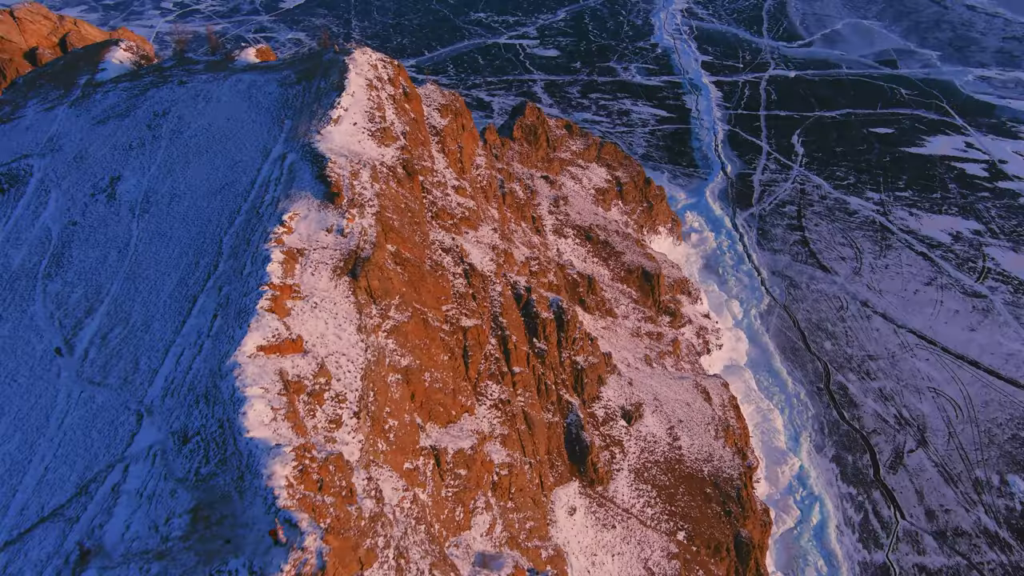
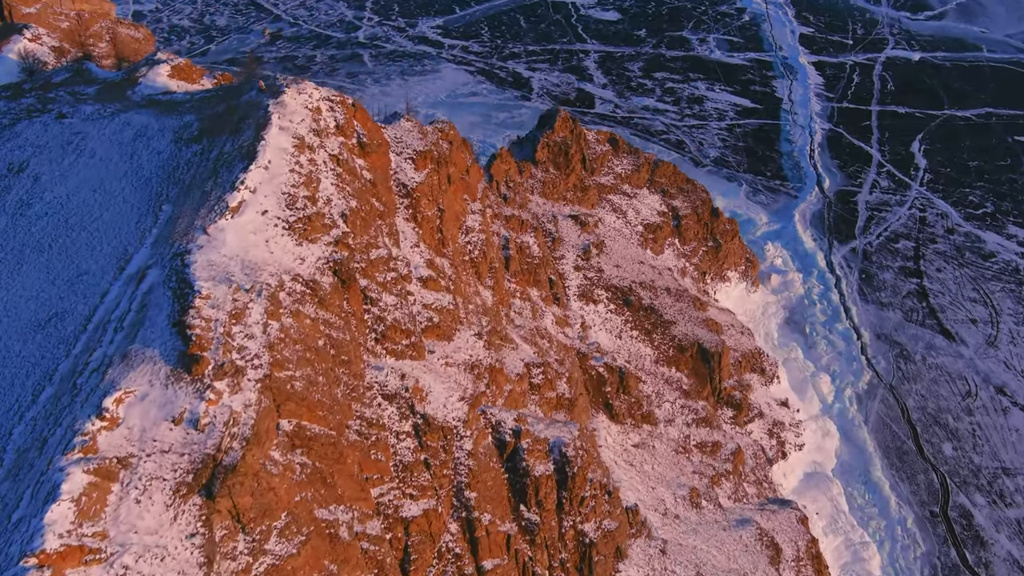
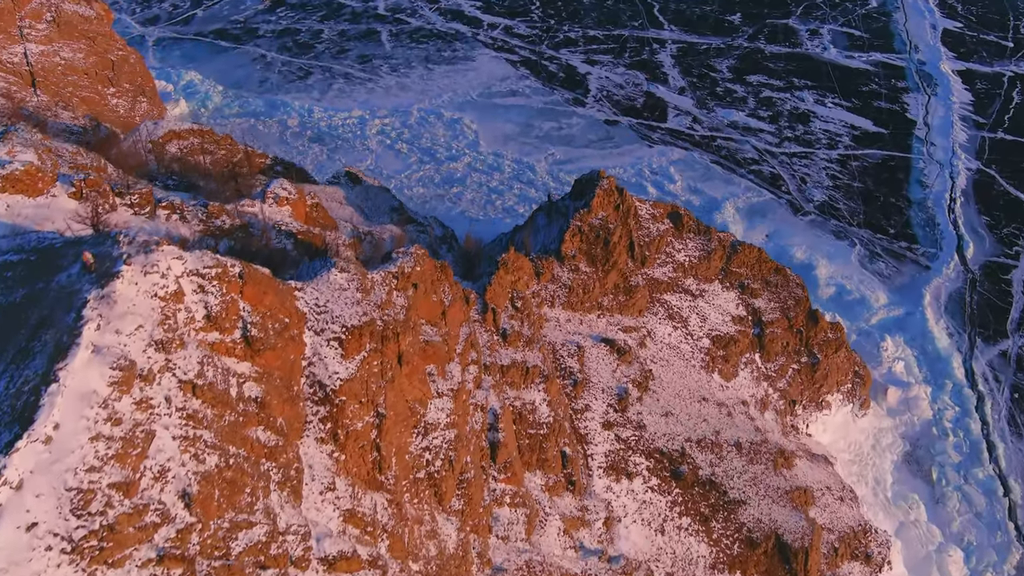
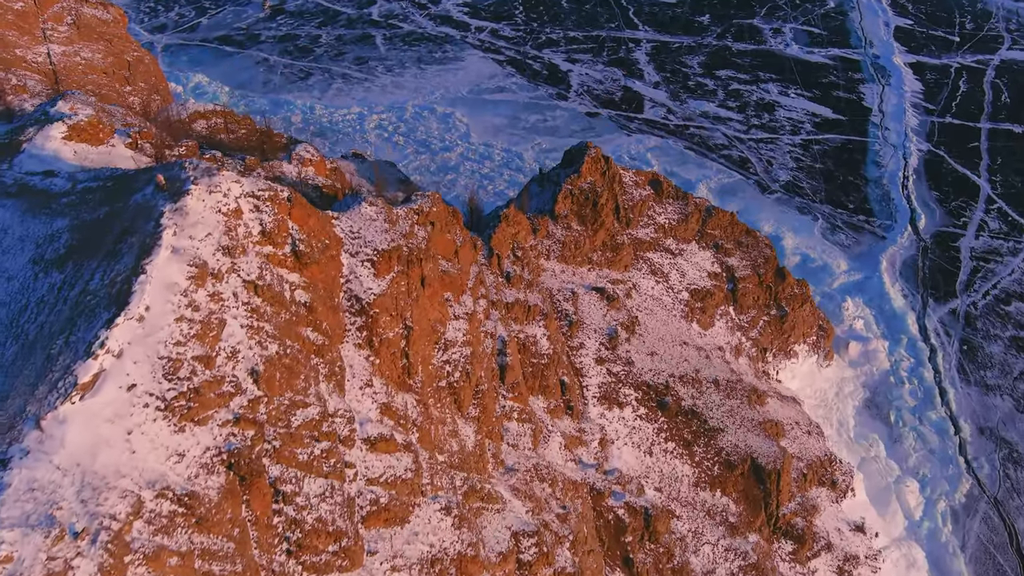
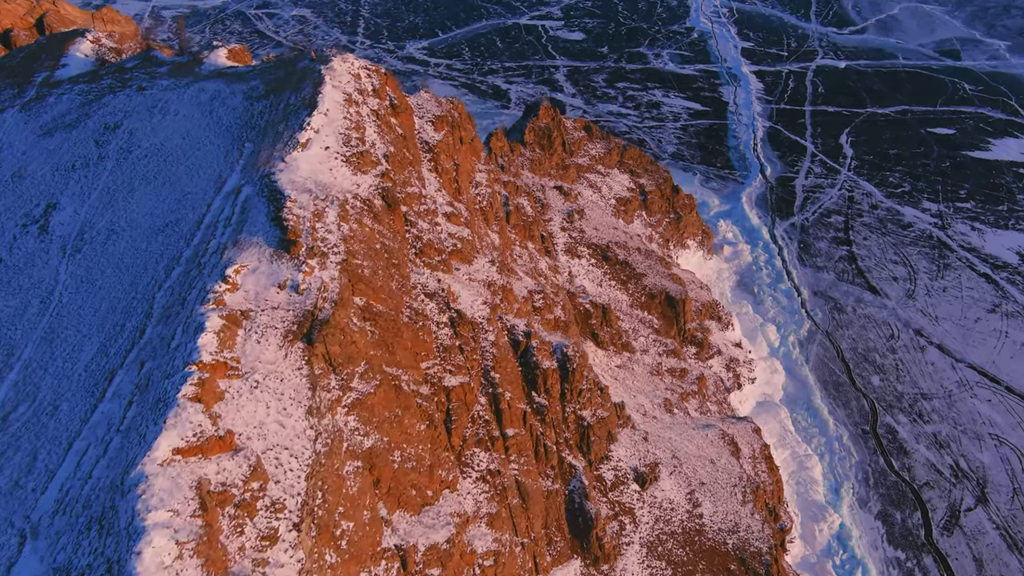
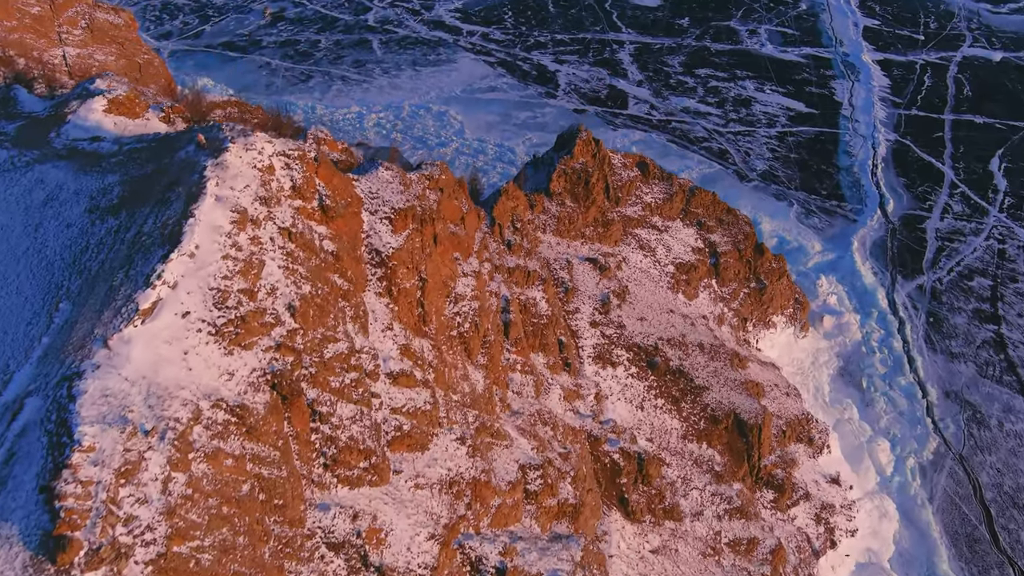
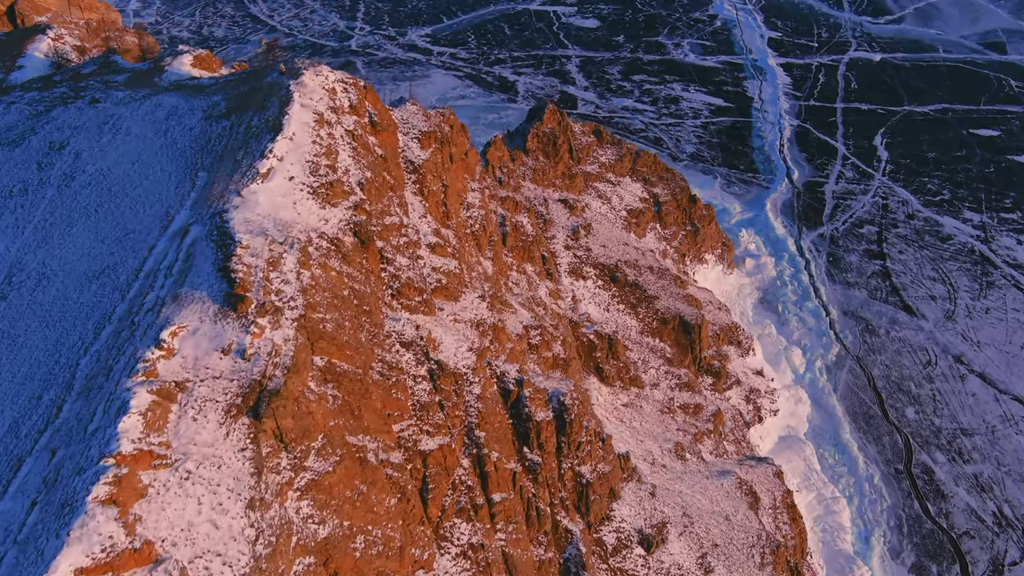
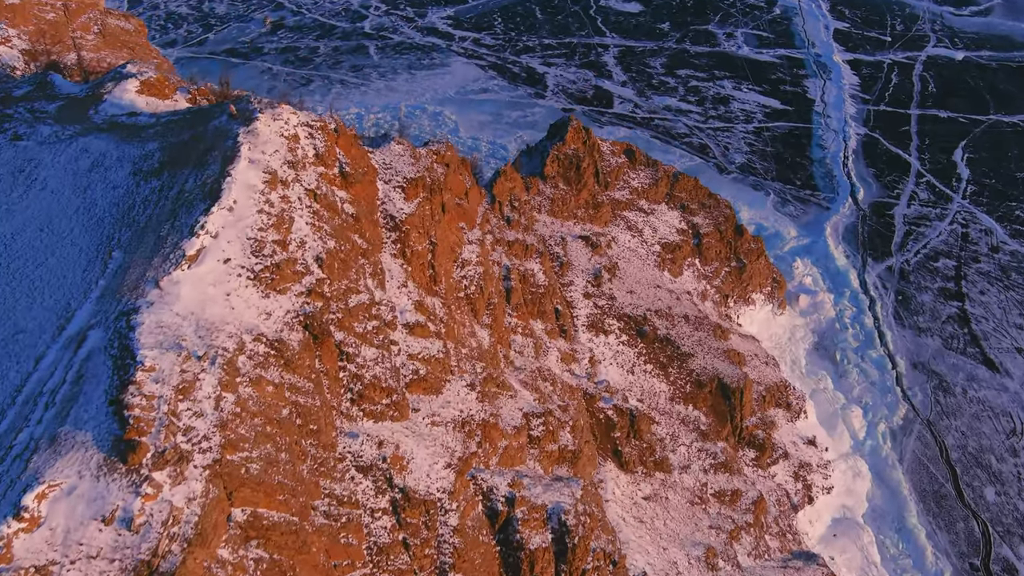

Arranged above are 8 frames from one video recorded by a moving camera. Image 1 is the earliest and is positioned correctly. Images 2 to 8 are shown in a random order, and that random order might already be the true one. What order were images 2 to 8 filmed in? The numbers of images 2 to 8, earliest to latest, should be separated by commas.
5, 7, 2, 8, 6, 4, 3
